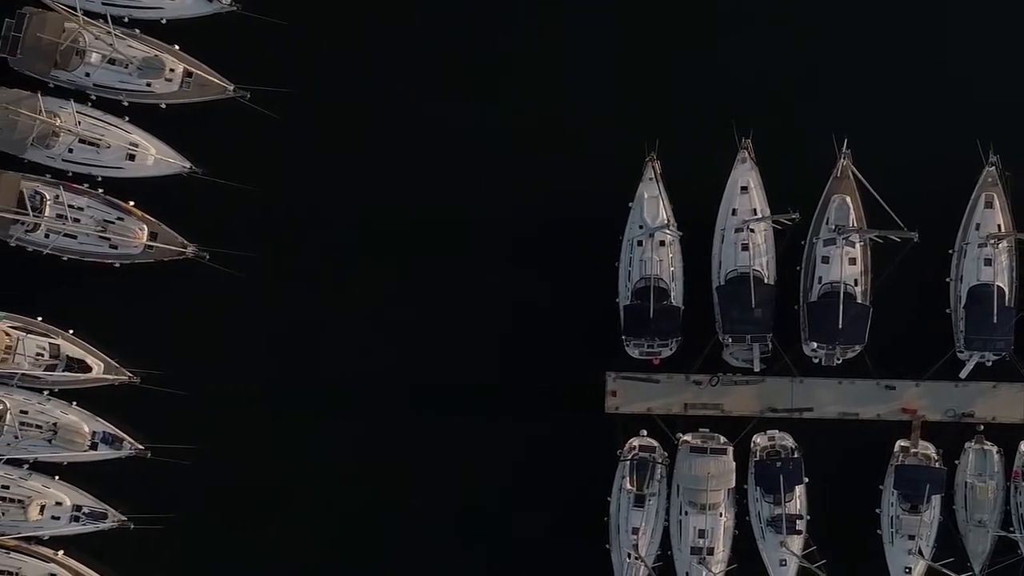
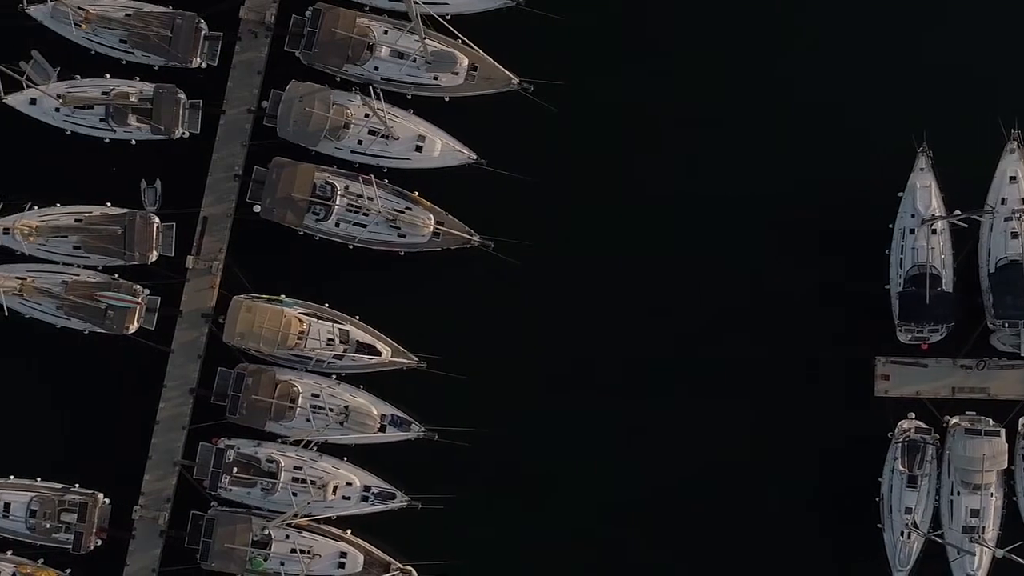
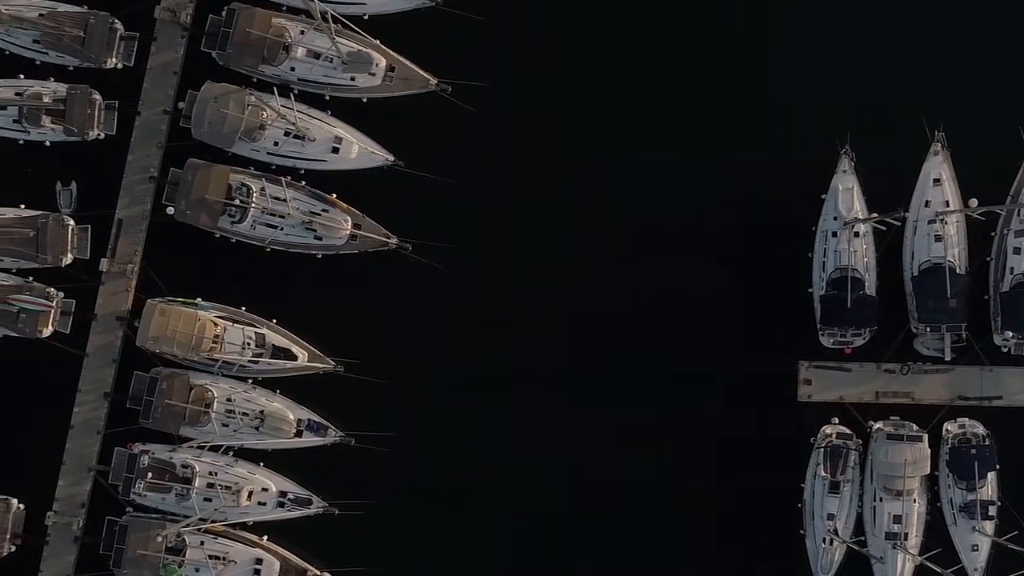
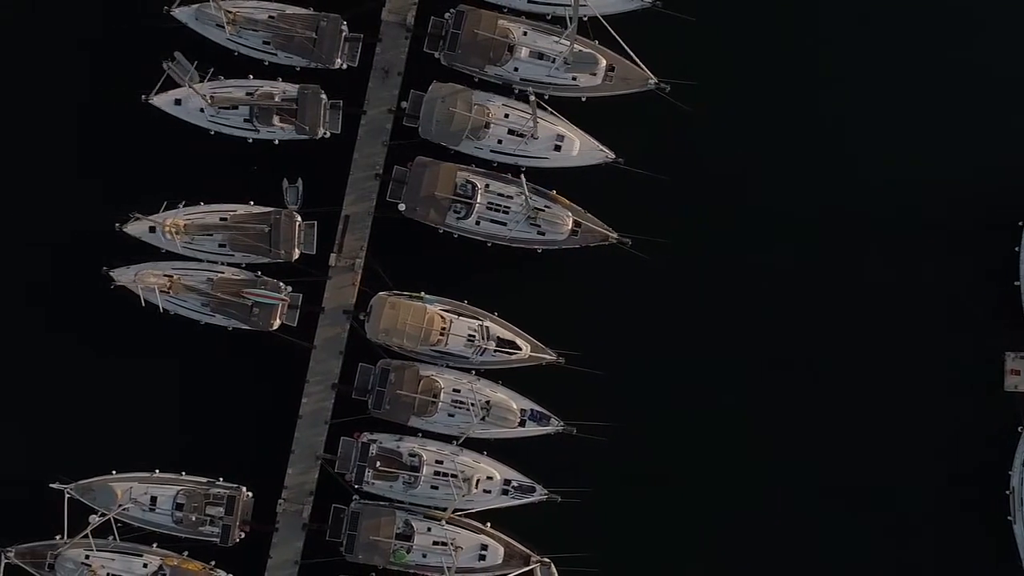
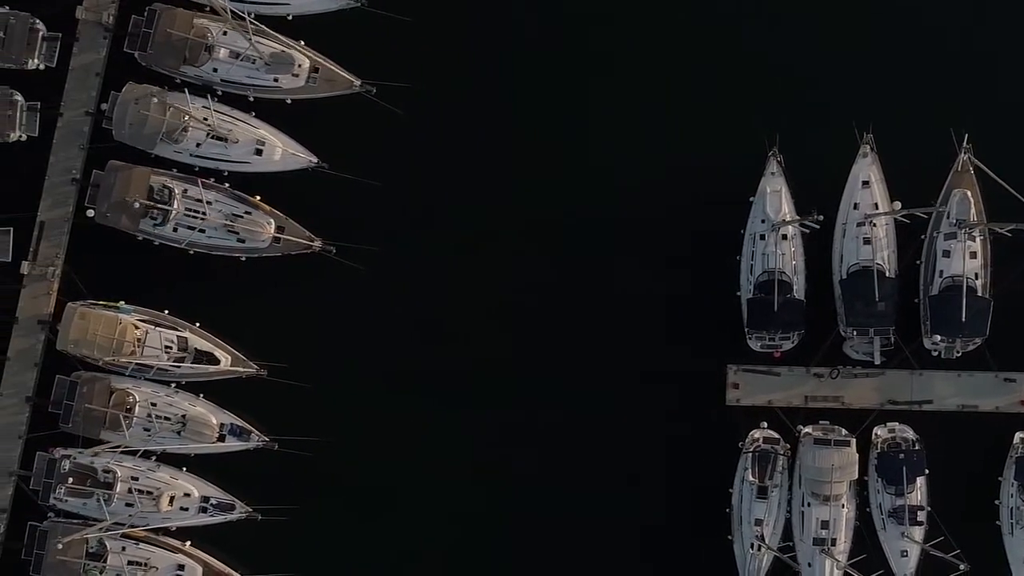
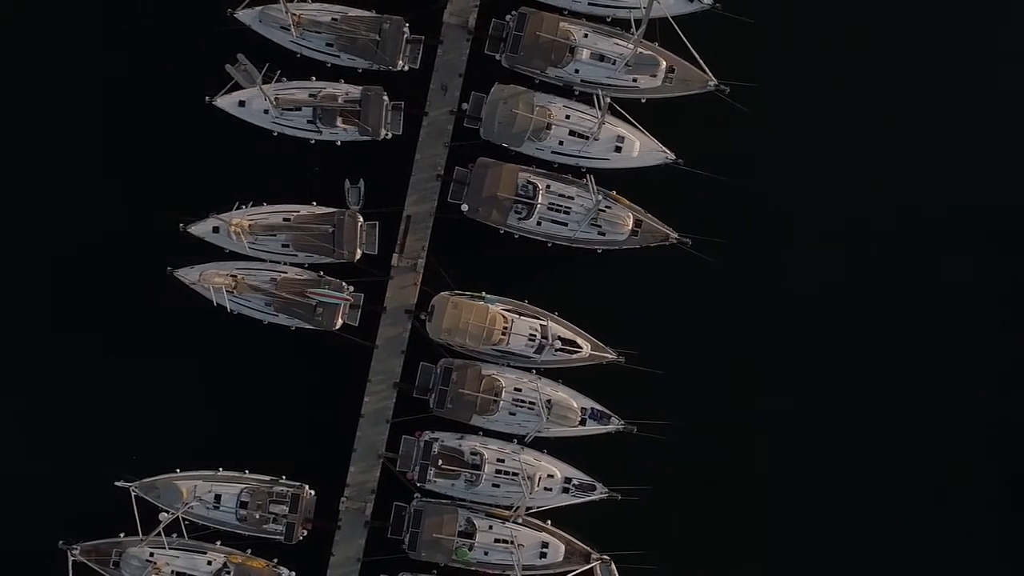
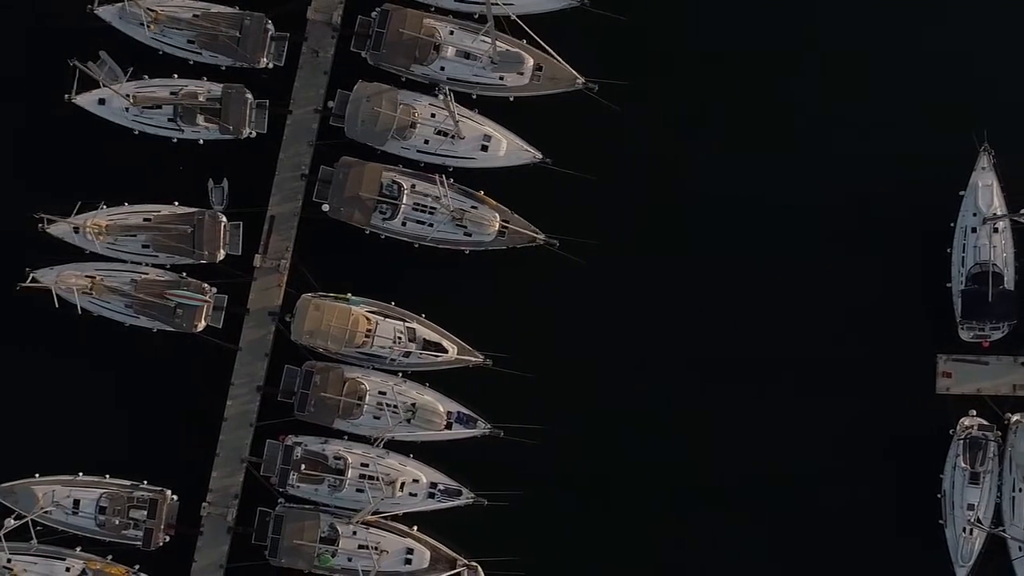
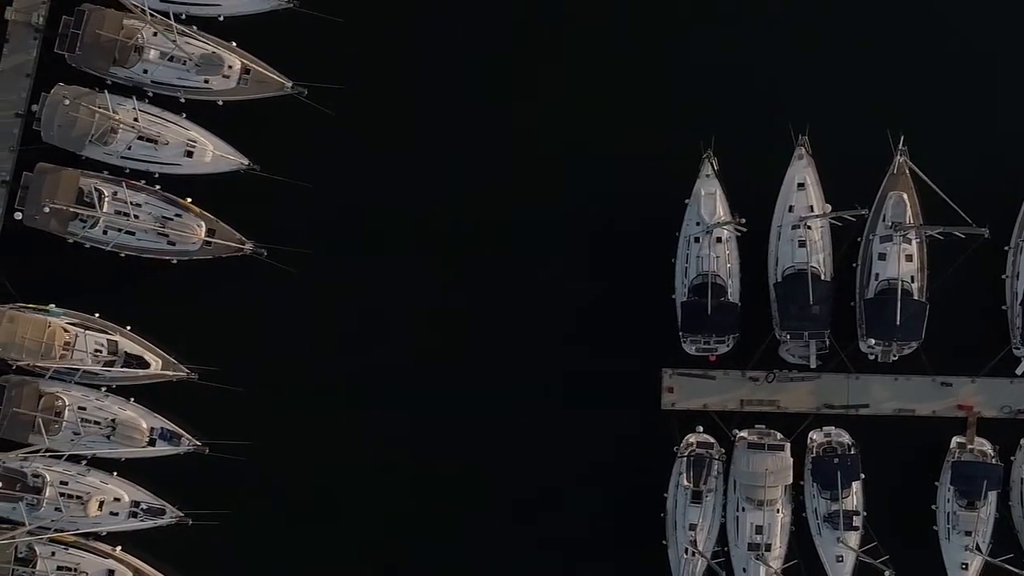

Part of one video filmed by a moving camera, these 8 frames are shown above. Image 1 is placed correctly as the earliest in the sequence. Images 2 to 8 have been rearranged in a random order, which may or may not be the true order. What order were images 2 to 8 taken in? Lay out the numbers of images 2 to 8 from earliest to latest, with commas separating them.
8, 5, 3, 2, 7, 4, 6
